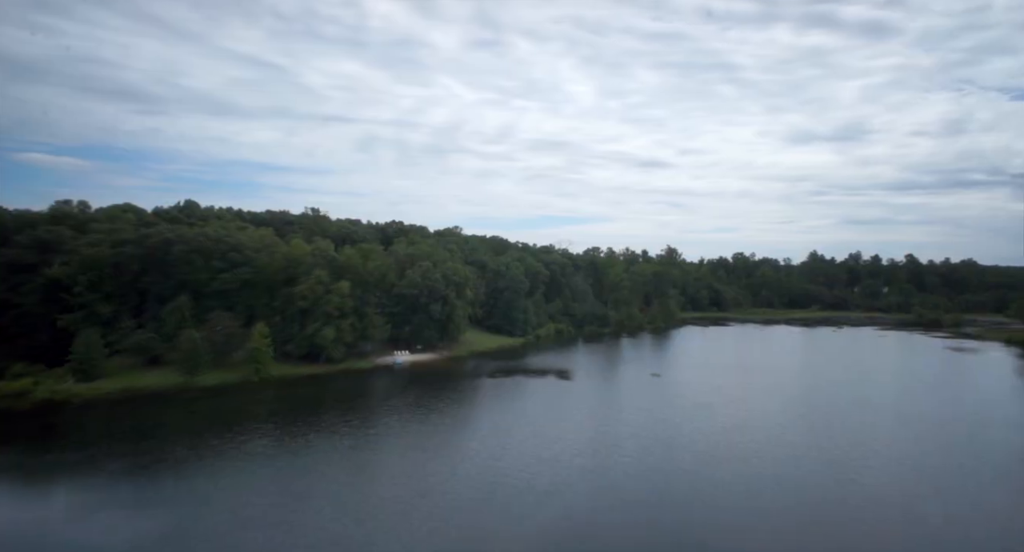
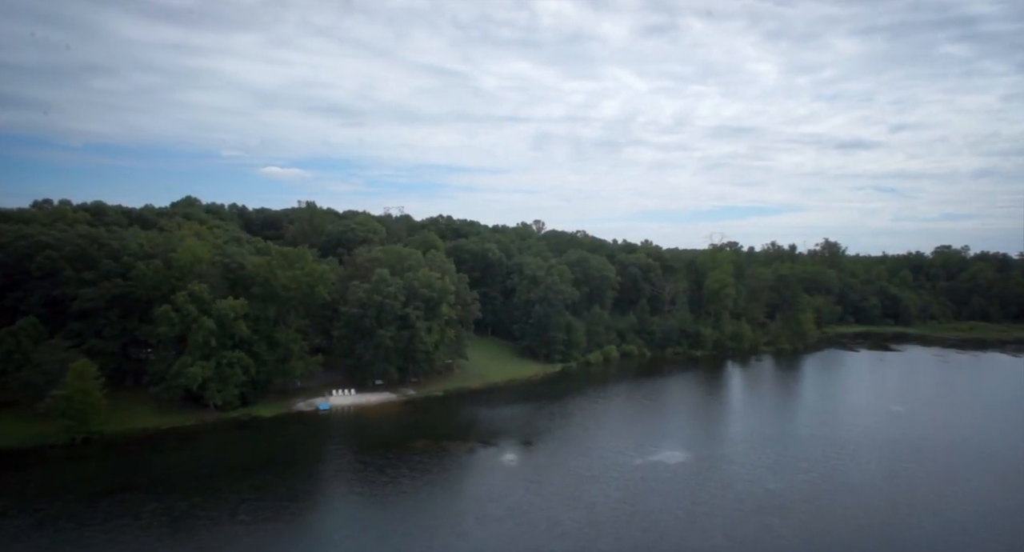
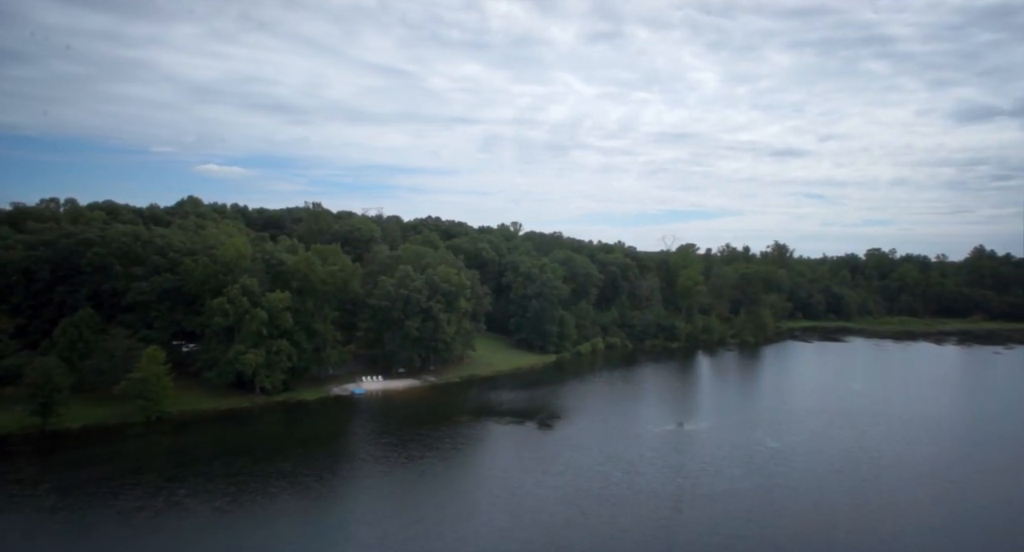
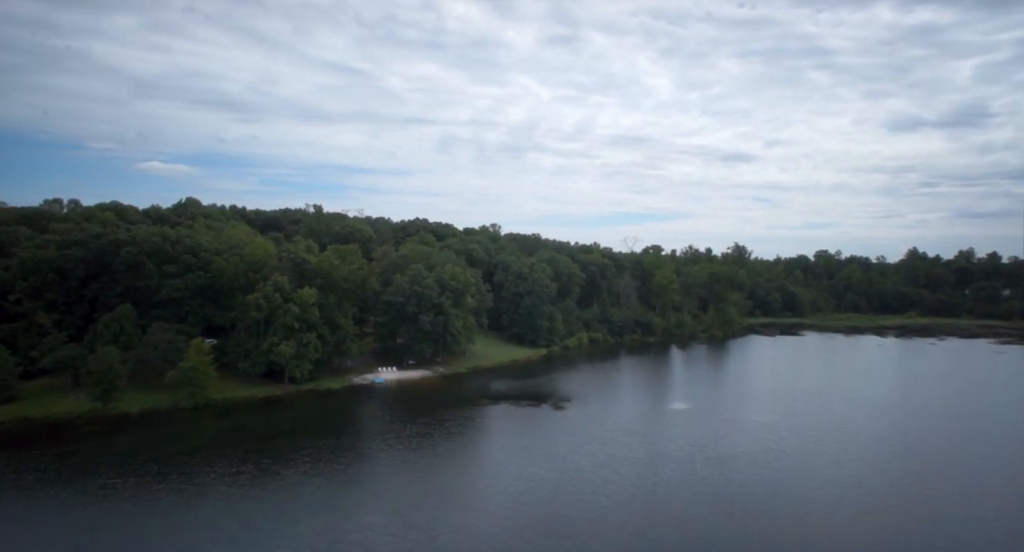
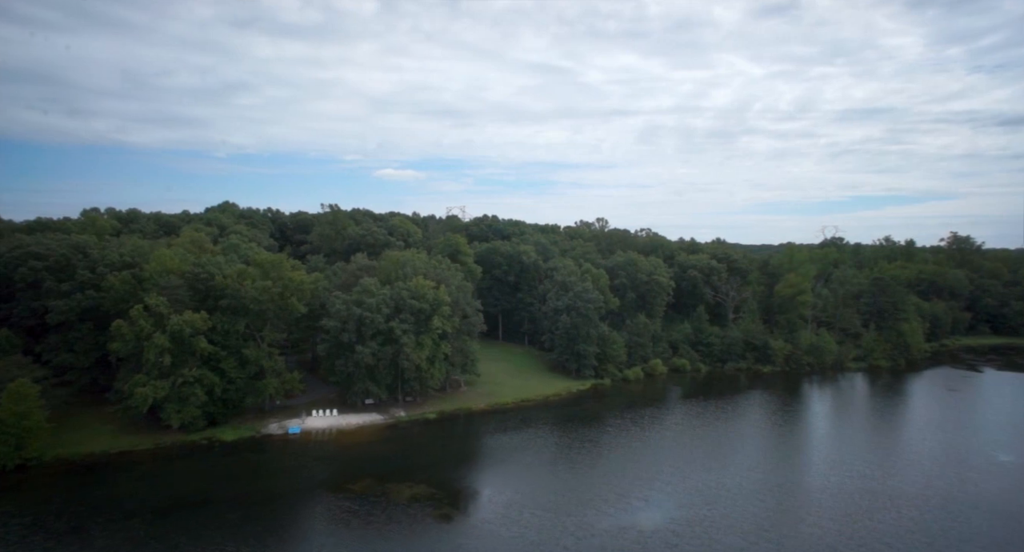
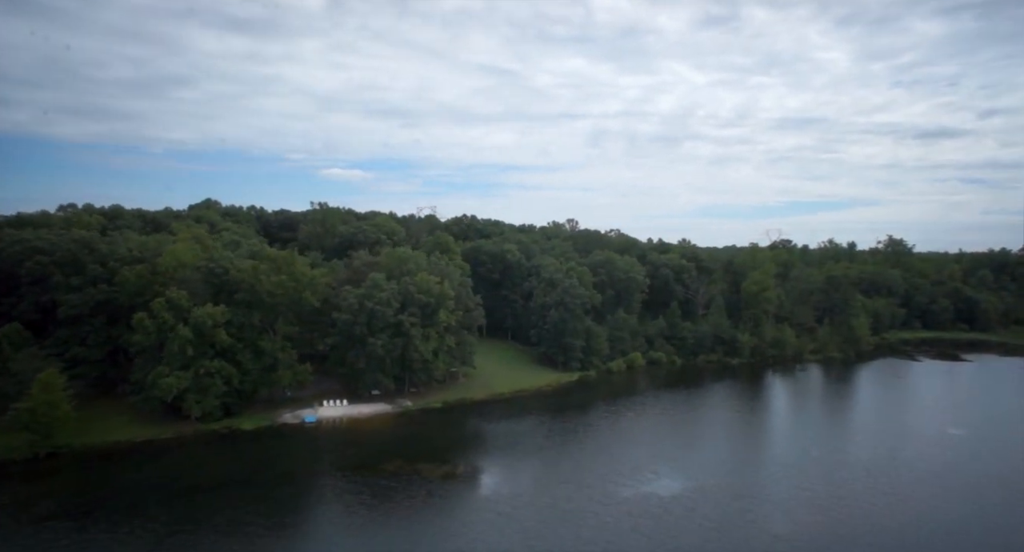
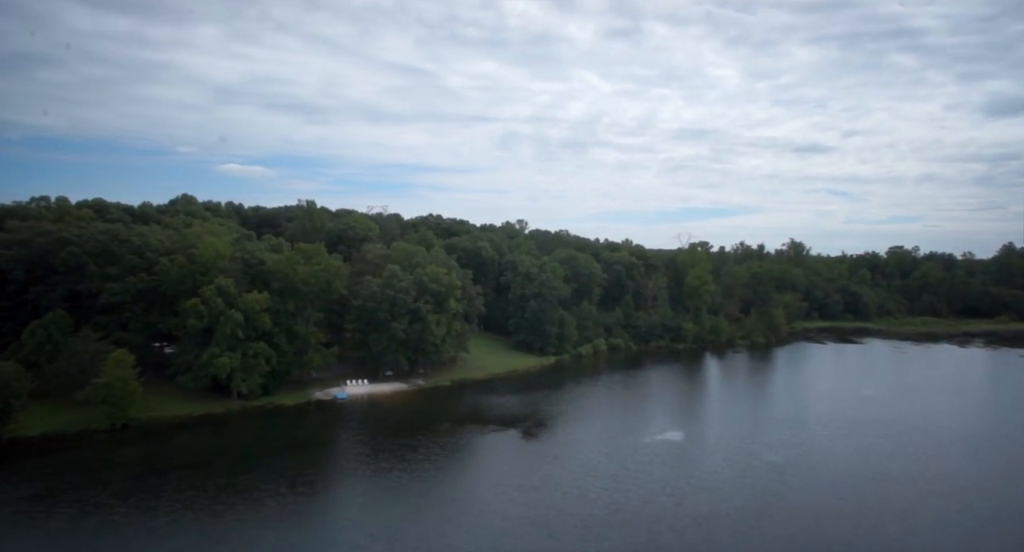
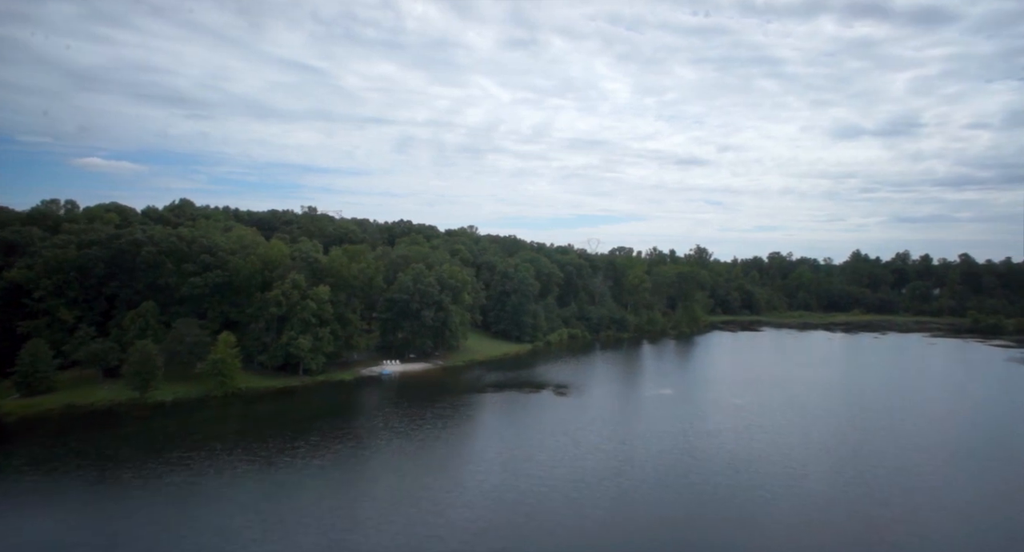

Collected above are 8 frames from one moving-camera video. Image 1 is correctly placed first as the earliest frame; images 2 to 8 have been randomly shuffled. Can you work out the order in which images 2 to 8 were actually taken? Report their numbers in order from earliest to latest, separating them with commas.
8, 4, 3, 7, 2, 6, 5
